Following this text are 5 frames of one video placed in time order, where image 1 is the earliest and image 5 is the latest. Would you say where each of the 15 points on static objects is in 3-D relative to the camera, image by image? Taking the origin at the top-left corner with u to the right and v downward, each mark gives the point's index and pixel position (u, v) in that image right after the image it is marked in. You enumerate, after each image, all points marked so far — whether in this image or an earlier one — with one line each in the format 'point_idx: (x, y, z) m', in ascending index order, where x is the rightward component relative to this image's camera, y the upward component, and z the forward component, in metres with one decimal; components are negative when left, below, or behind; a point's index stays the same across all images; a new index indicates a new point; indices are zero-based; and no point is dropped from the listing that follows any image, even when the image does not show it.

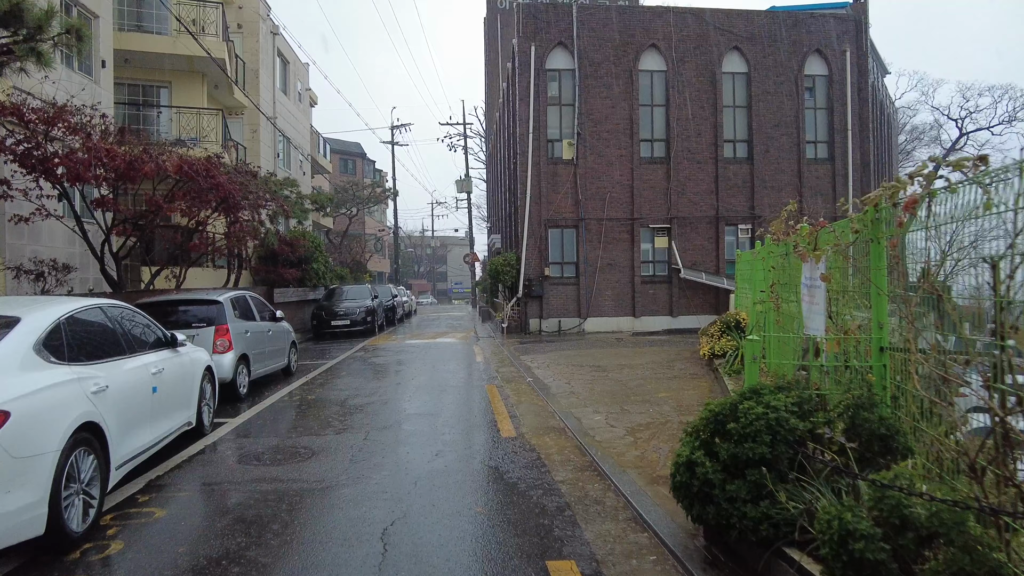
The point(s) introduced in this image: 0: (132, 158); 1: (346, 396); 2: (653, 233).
0: (-5.7, +1.9, +10.0) m
1: (-2.3, -1.5, +9.5) m
2: (+4.2, +1.7, +19.9) m
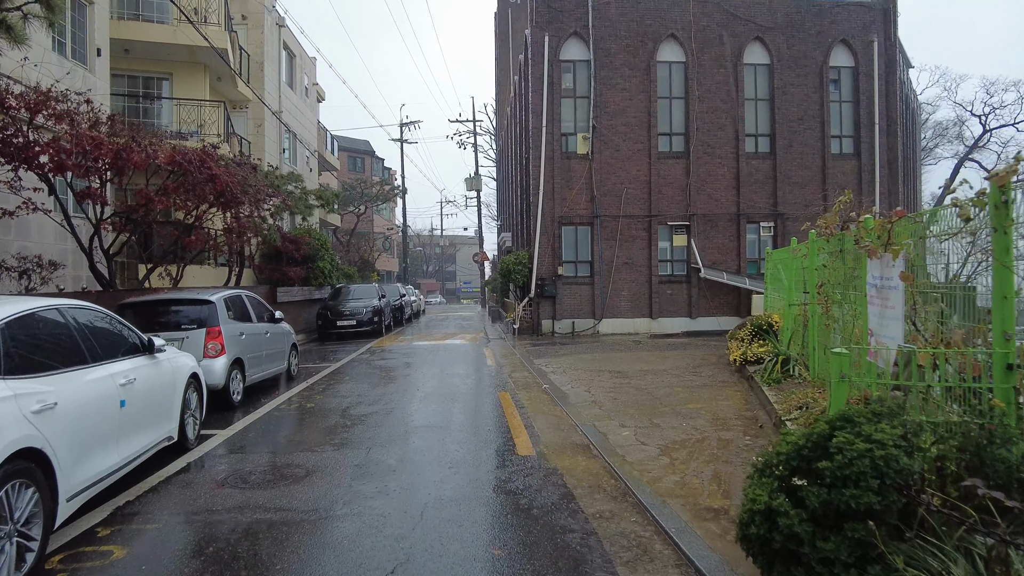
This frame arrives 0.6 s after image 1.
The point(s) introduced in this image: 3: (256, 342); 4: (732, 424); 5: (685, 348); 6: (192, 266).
0: (-5.5, +2.0, +9.3) m
1: (-2.1, -1.5, +8.8) m
2: (+4.6, +1.7, +19.1) m
3: (-3.6, -0.7, +9.3) m
4: (+2.2, -1.4, +6.7) m
5: (+3.6, -1.3, +13.7) m
6: (-7.4, +0.5, +15.5) m
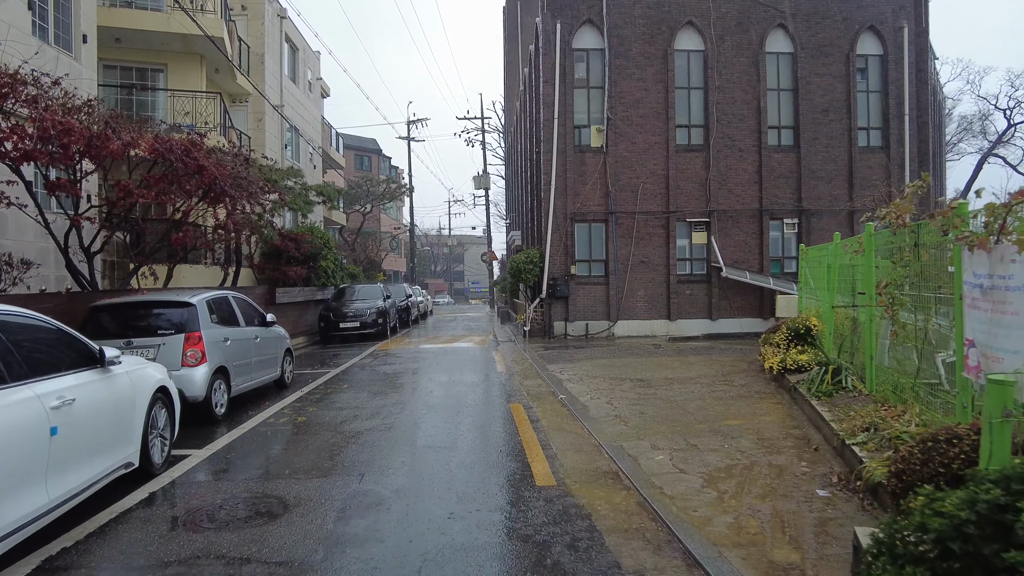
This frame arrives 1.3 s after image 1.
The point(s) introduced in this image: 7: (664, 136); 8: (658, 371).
0: (-5.3, +2.0, +8.5) m
1: (-2.0, -1.5, +8.0) m
2: (+4.8, +1.7, +18.1) m
3: (-3.4, -0.8, +8.5) m
4: (+2.3, -1.4, +5.8) m
5: (+3.8, -1.3, +12.8) m
6: (-7.2, +0.5, +14.7) m
7: (+4.1, +4.1, +18.0) m
8: (+2.3, -1.3, +10.4) m
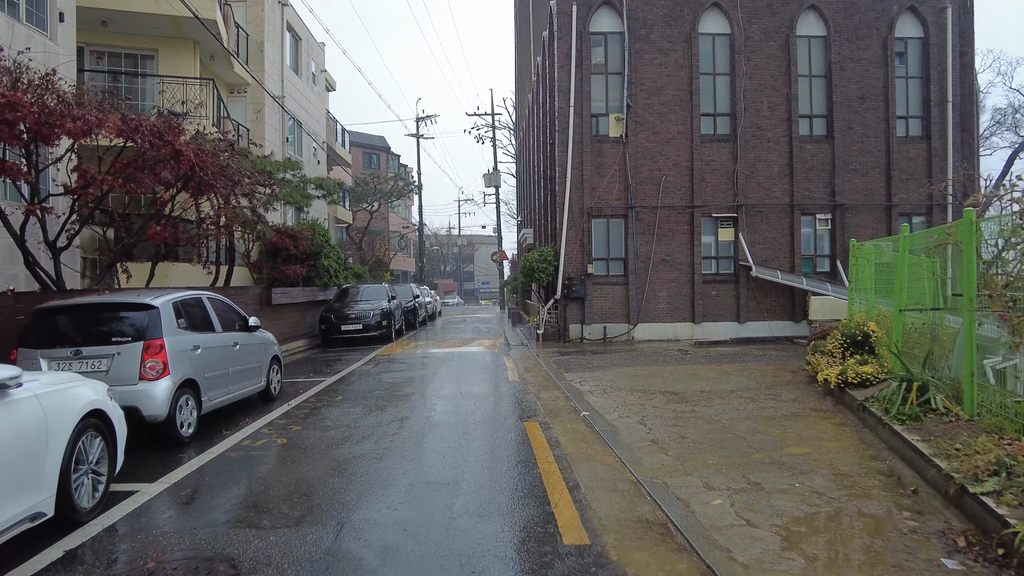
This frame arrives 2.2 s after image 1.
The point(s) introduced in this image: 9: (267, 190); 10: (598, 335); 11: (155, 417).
0: (-5.1, +2.0, +7.4) m
1: (-1.8, -1.5, +6.8) m
2: (+5.2, +1.6, +16.9) m
3: (-3.2, -0.8, +7.4) m
4: (+2.5, -1.4, +4.6) m
5: (+4.0, -1.3, +11.6) m
6: (-6.9, +0.5, +13.7) m
7: (+4.4, +4.1, +16.7) m
8: (+2.5, -1.3, +9.2) m
9: (-4.9, +2.0, +13.4) m
10: (+2.1, -1.2, +16.6) m
11: (-3.3, -1.2, +6.1) m
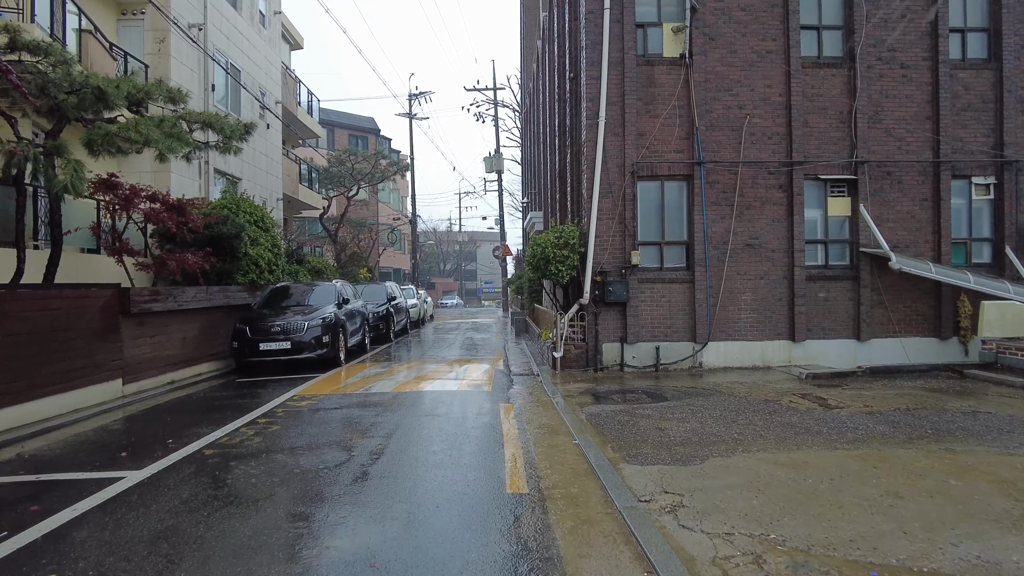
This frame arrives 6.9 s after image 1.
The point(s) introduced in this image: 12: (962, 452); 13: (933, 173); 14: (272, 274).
0: (-5.1, +2.0, +1.7) m
1: (-1.9, -1.5, +1.1) m
2: (+5.2, +1.6, +11.2) m
3: (-3.2, -0.7, +1.7) m
4: (+2.4, -1.4, -1.2) m
5: (+4.0, -1.3, +5.8) m
6: (-6.9, +0.5, +8.0) m
7: (+4.5, +4.1, +11.0) m
8: (+2.5, -1.3, +3.5) m
9: (-4.9, +2.0, +7.8) m
10: (+2.2, -1.2, +10.8) m
11: (-3.3, -1.2, +0.4) m
12: (+3.5, -1.3, +5.1) m
13: (+7.1, +1.9, +11.2) m
14: (-5.3, +0.3, +14.6) m
